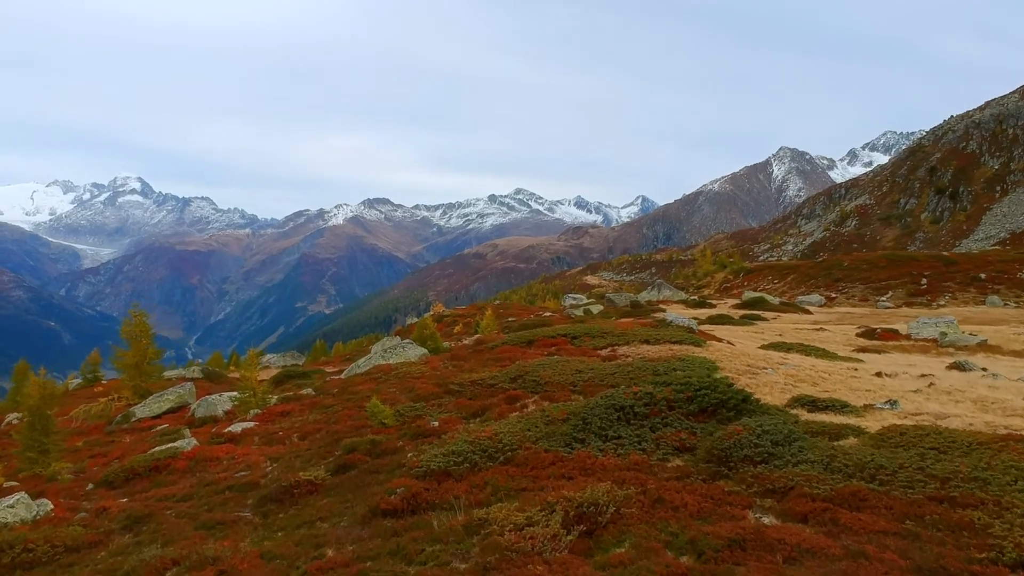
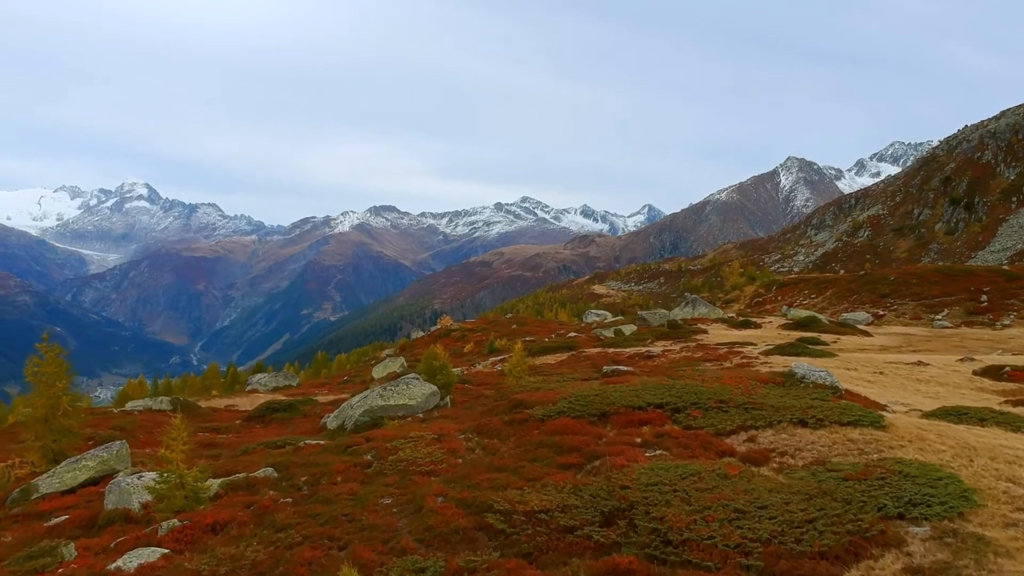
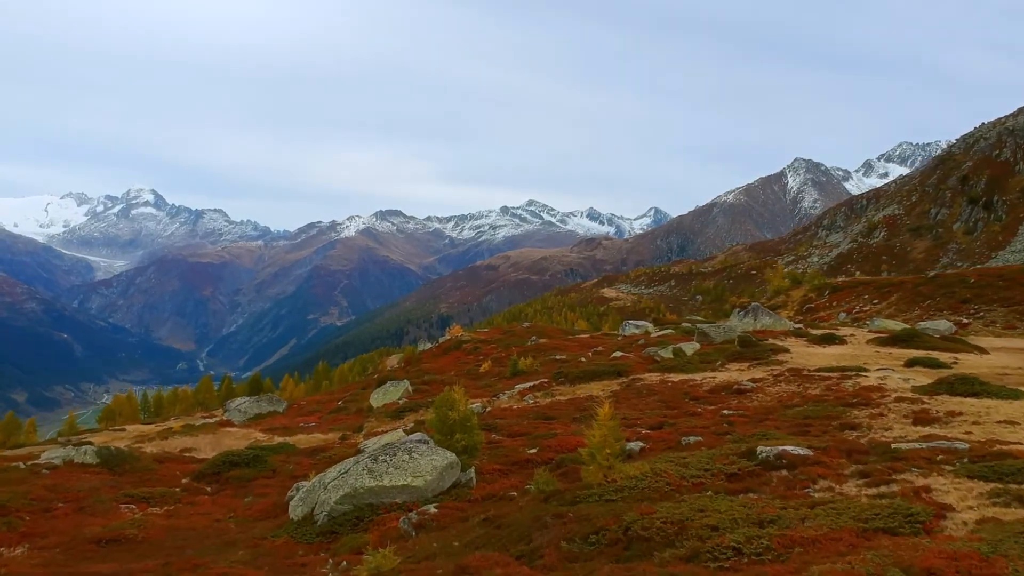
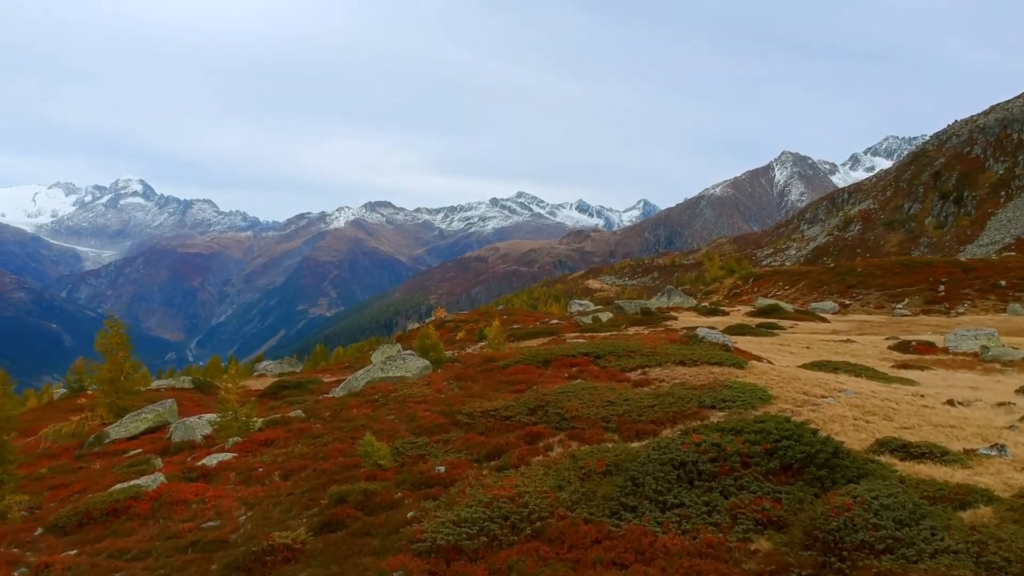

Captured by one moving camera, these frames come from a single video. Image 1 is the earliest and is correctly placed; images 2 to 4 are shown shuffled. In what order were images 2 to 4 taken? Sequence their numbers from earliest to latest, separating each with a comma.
4, 2, 3
